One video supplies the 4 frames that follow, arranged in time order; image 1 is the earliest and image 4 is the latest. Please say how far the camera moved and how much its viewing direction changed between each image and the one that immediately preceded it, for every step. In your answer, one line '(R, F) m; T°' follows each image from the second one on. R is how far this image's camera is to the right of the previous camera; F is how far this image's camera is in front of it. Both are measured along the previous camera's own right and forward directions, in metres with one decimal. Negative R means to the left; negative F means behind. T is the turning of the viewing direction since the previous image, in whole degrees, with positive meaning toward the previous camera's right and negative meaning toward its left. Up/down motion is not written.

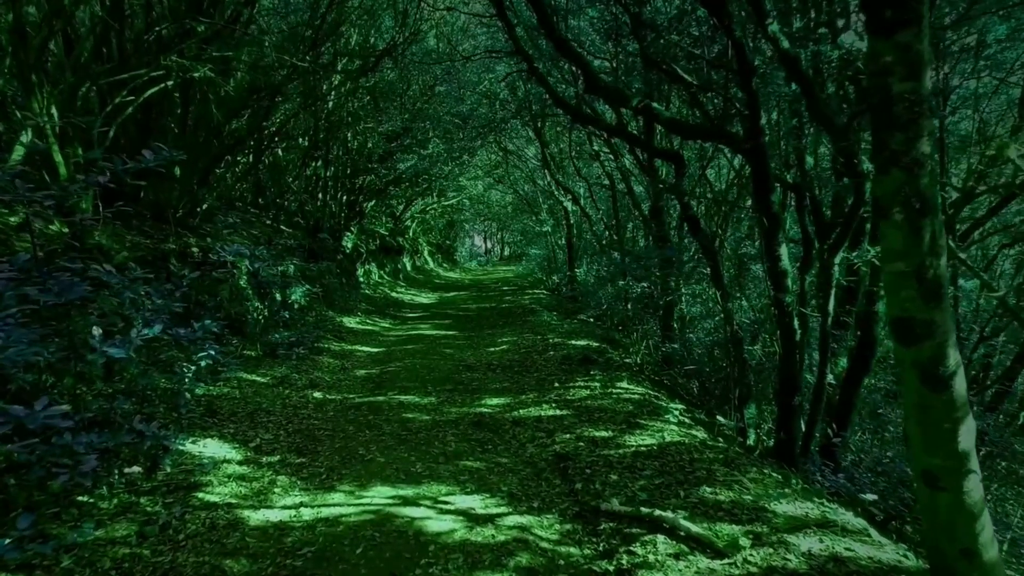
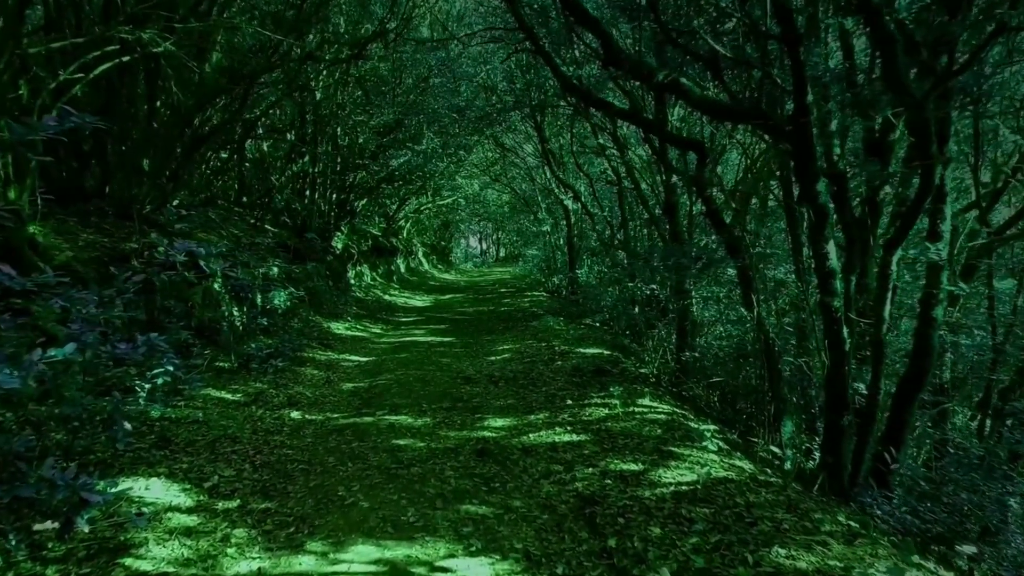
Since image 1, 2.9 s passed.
(-0.2, +1.1) m; +1°
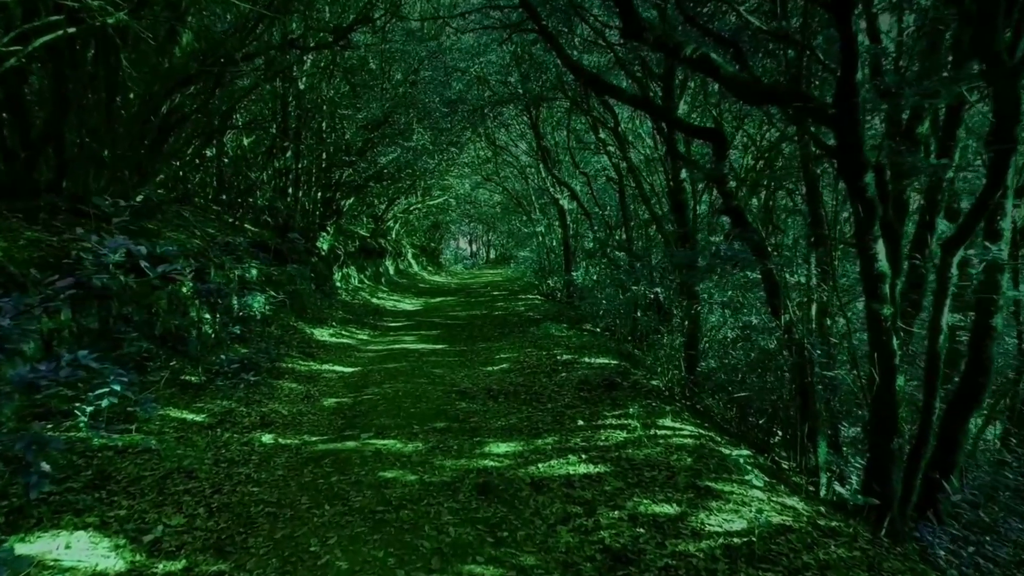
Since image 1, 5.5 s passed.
(-0.2, +0.9) m; +1°
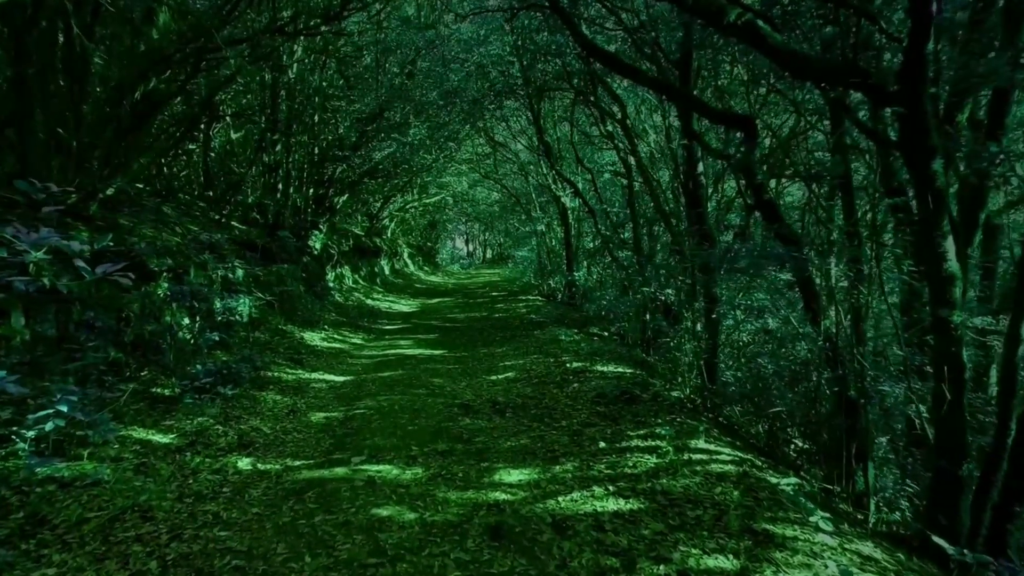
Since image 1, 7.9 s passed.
(-0.2, +0.9) m; 0°
